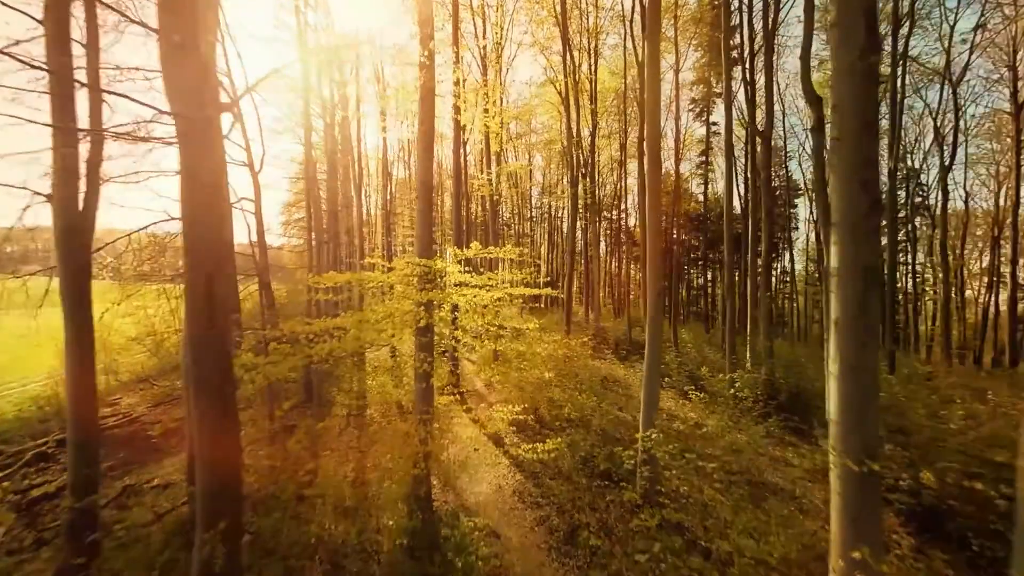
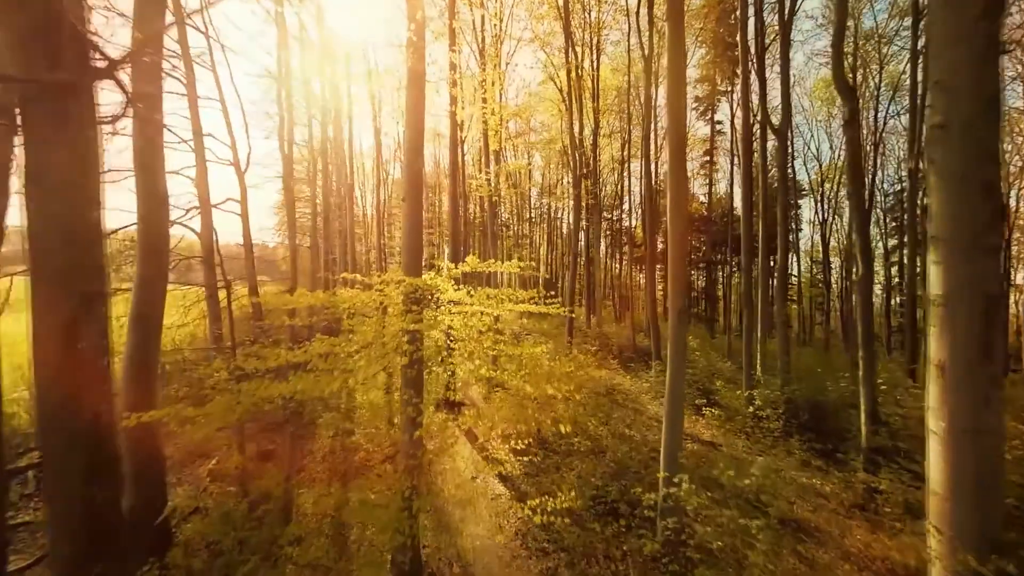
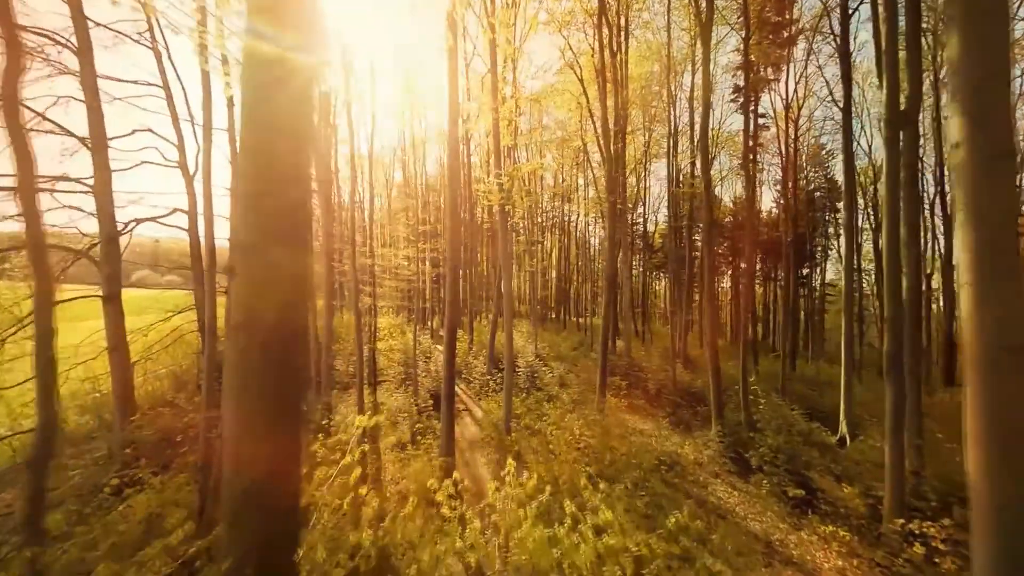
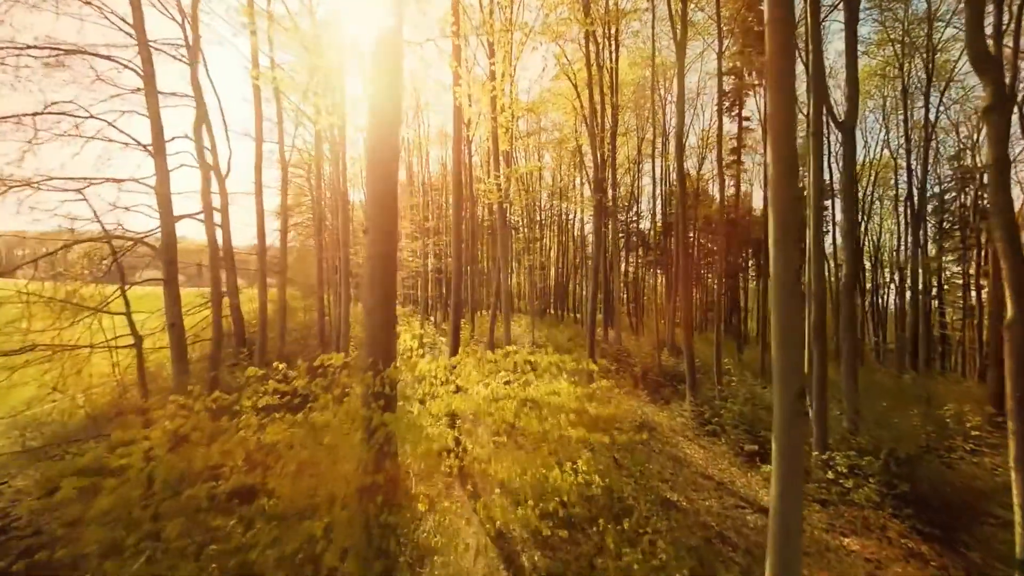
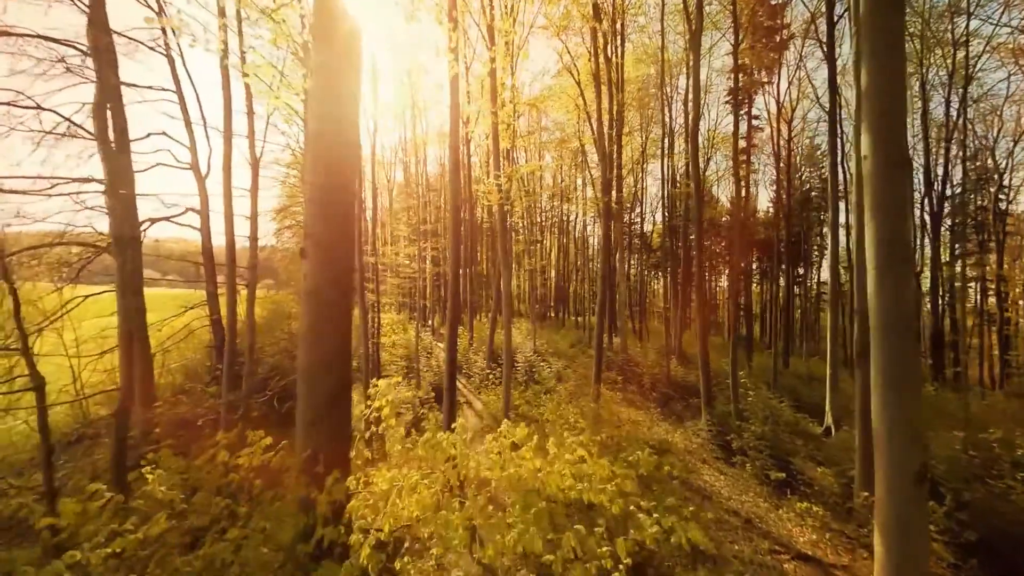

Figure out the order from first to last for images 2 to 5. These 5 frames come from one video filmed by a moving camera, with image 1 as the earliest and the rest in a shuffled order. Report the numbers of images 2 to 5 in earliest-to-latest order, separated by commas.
2, 4, 5, 3
